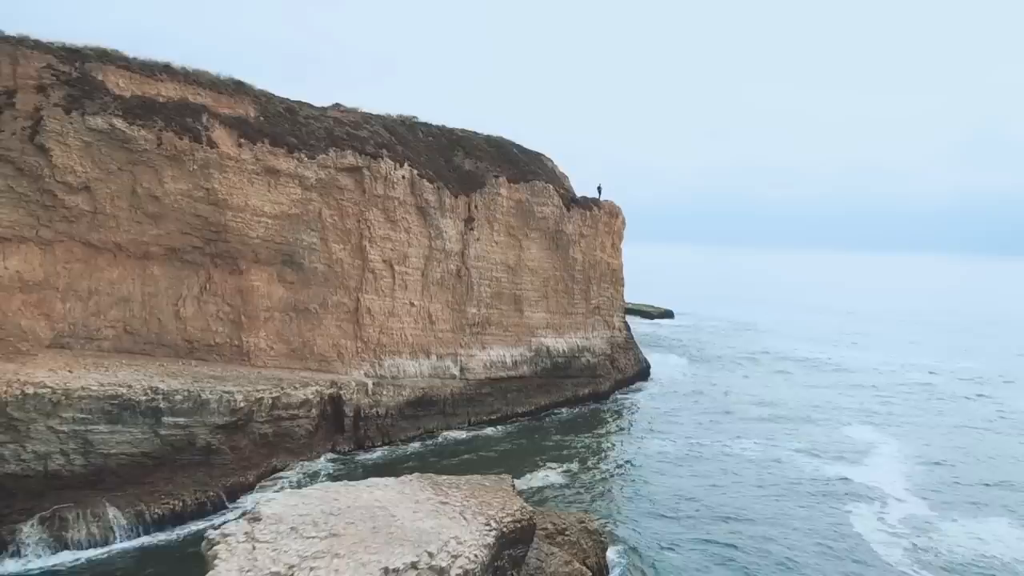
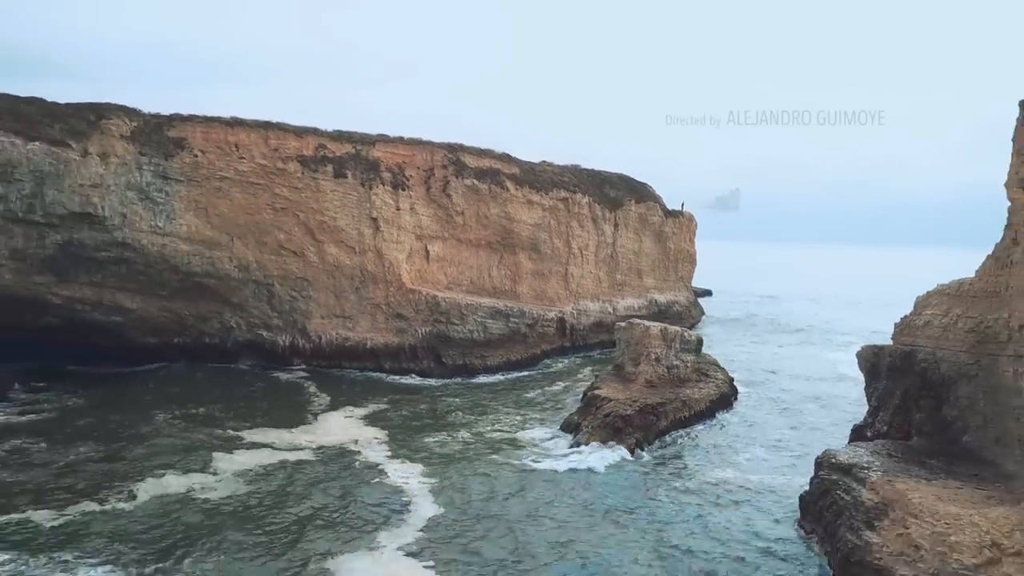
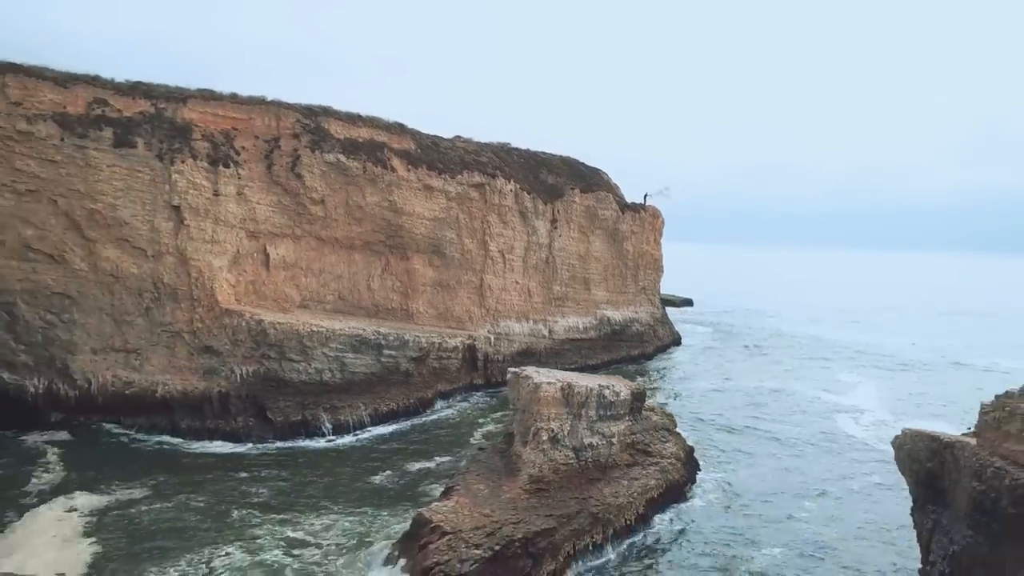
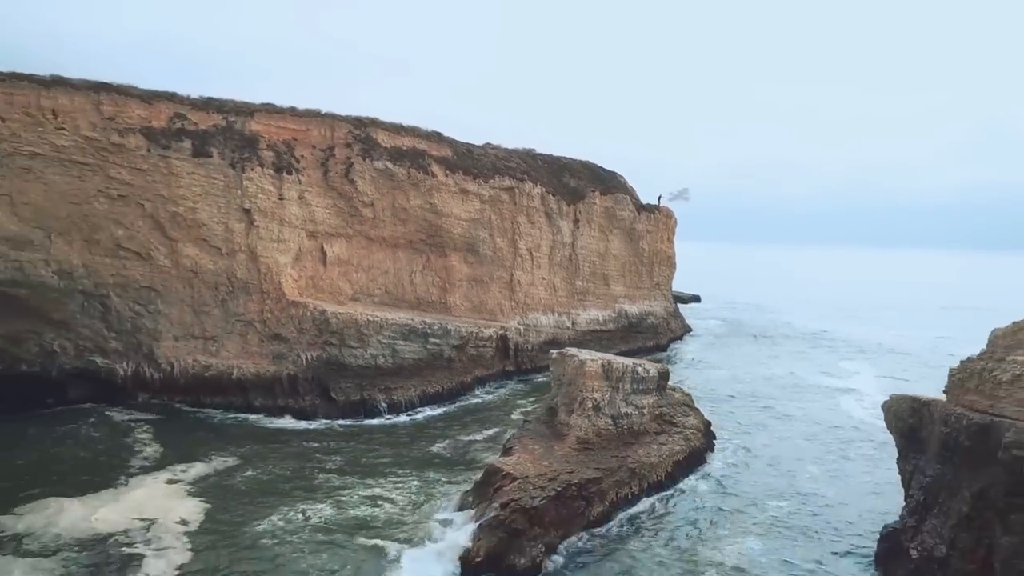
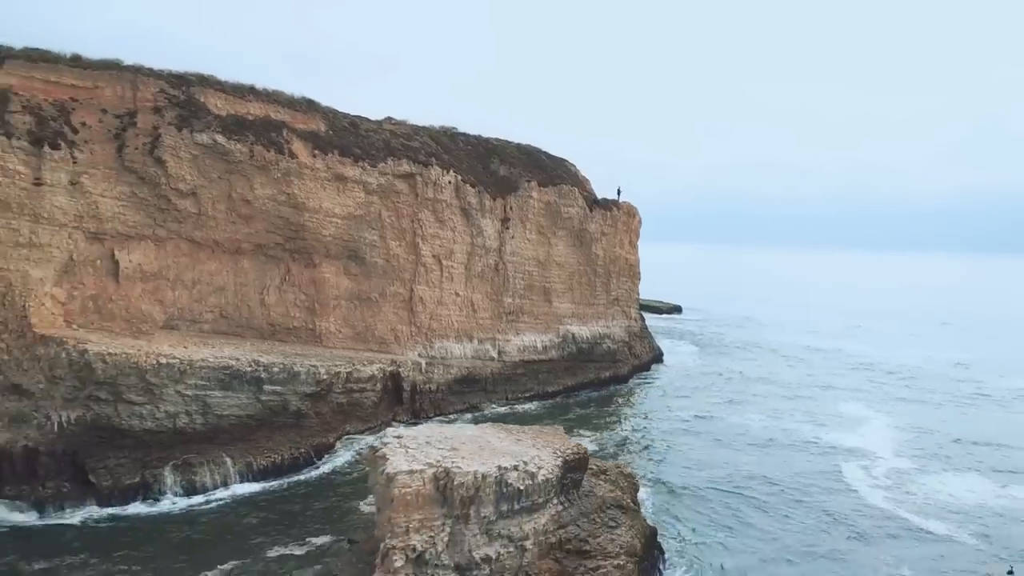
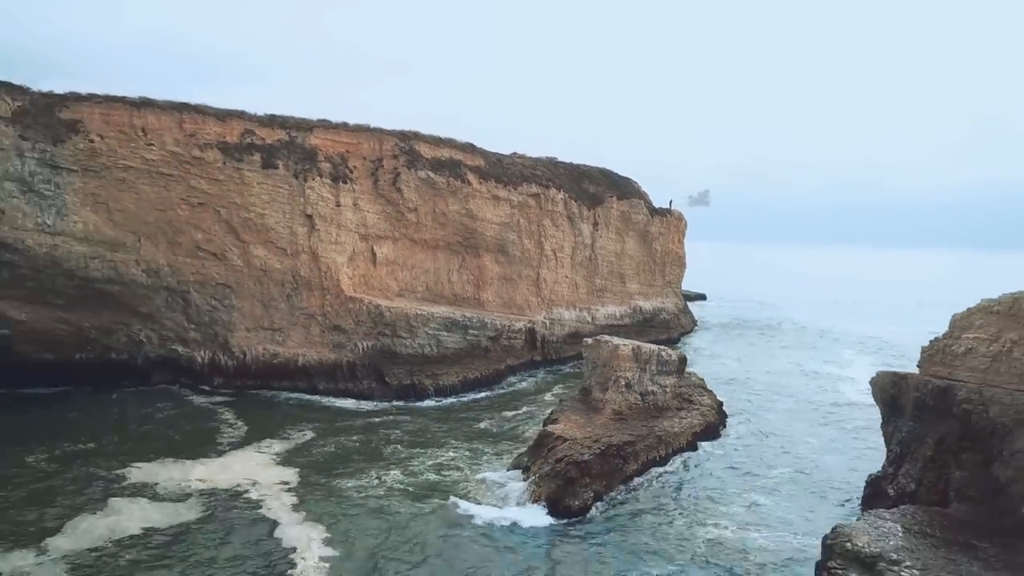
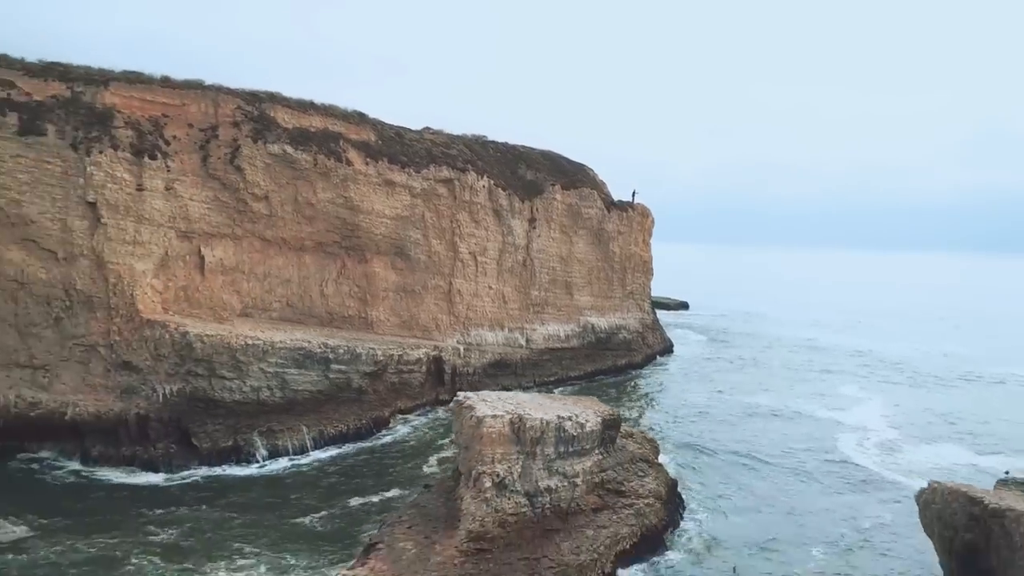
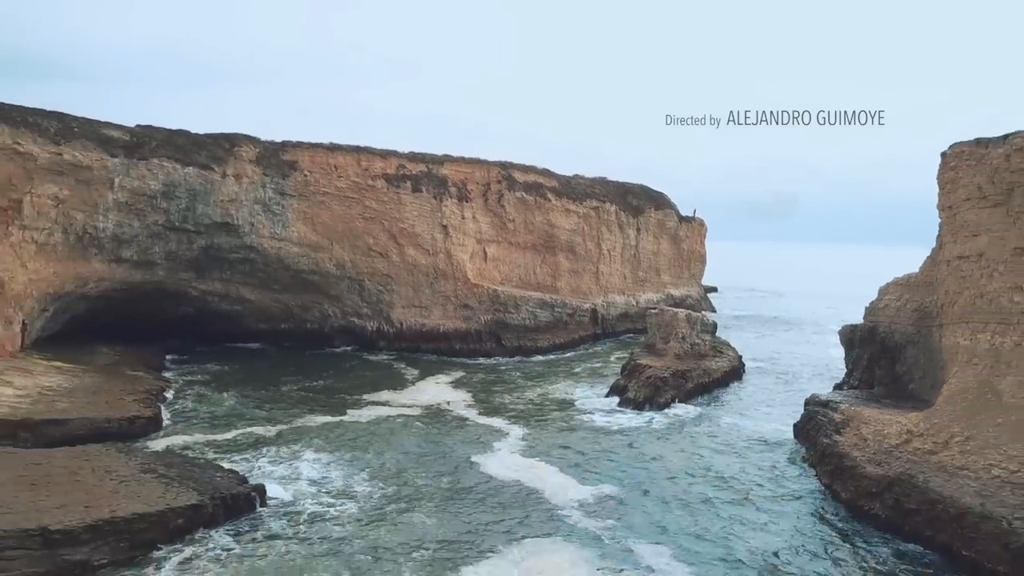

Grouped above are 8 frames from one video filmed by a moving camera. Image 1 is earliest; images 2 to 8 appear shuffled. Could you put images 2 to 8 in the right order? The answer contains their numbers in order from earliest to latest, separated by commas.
5, 7, 3, 4, 6, 2, 8
